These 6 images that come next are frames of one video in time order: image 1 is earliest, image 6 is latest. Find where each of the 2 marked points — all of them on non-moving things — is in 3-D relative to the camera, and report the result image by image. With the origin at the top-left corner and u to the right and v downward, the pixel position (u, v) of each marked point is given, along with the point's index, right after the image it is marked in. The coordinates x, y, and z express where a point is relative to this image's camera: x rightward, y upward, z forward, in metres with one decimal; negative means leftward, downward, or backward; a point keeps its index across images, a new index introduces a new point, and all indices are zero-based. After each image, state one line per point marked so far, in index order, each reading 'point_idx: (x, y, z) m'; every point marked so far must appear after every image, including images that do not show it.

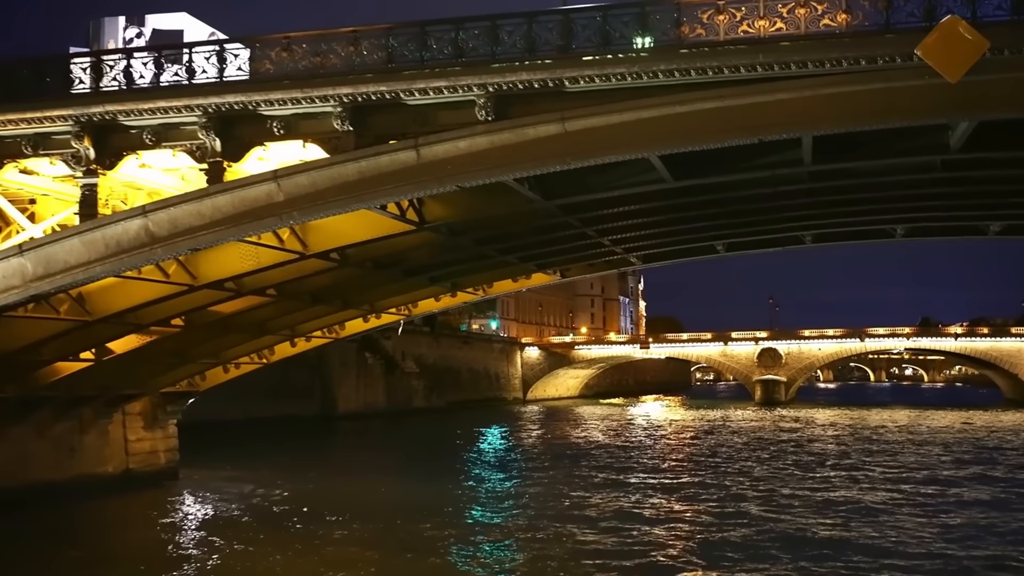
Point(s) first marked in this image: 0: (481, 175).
0: (-0.3, +1.2, +12.3) m
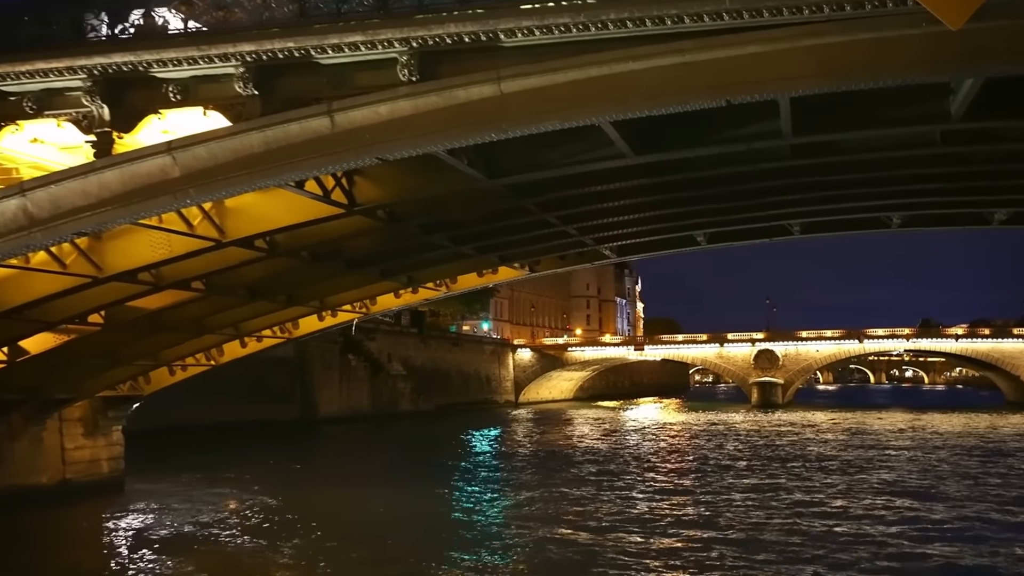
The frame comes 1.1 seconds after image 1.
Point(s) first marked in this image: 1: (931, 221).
0: (-1.0, +1.3, +10.5) m
1: (+7.0, +1.1, +19.2) m
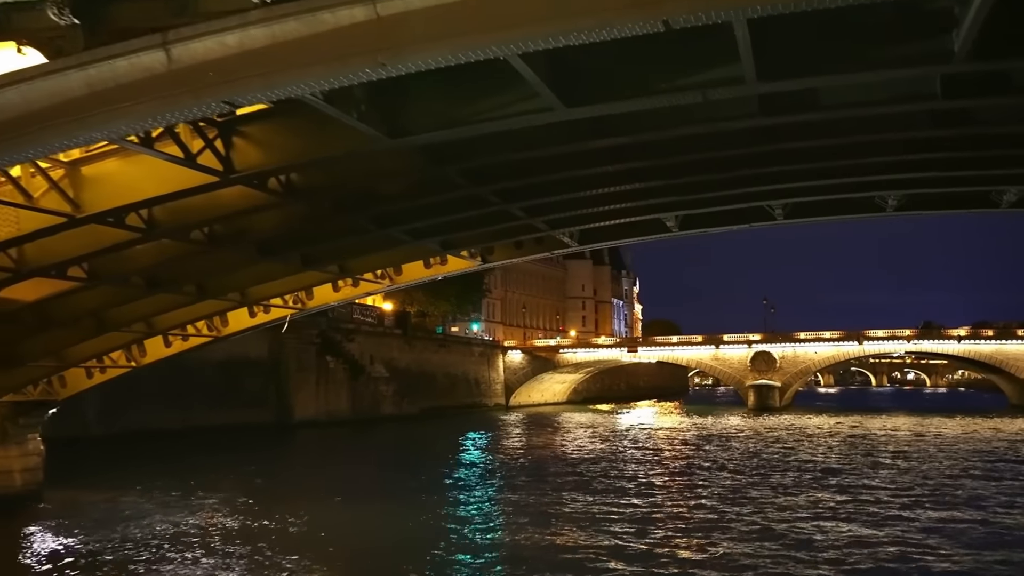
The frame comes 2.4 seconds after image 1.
0: (-1.8, +1.4, +8.3) m
1: (+6.2, +1.2, +17.0) m
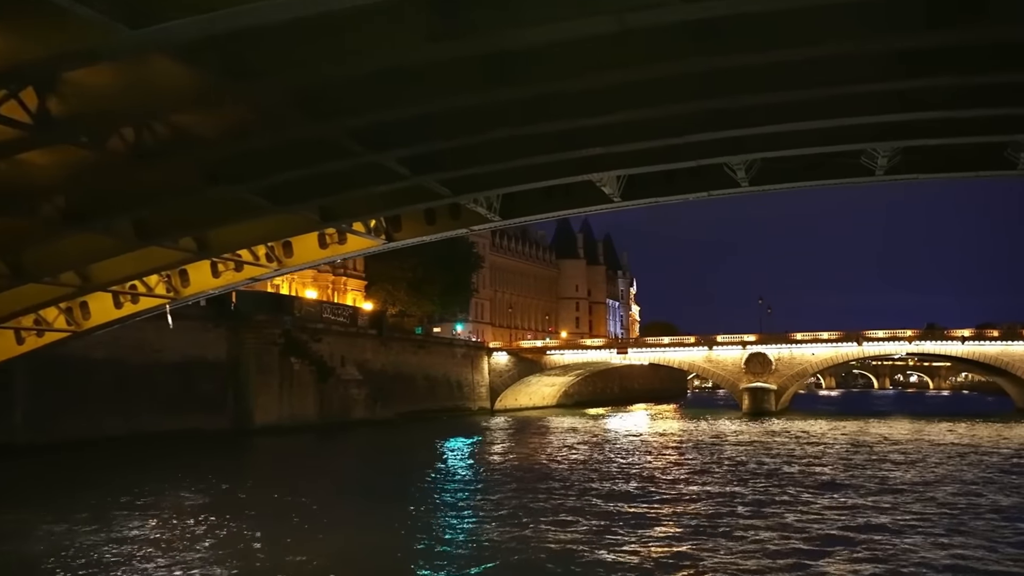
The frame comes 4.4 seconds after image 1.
0: (-3.0, +1.7, +5.0) m
1: (+5.0, +1.4, +13.7) m
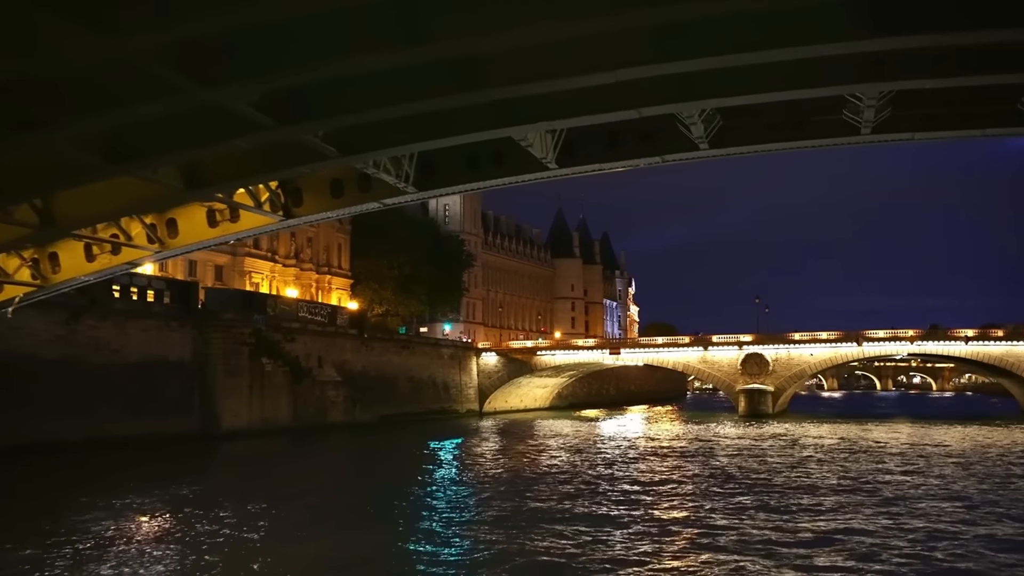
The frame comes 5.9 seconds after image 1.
0: (-3.9, +1.9, +2.6) m
1: (+4.1, +1.6, +11.3) m
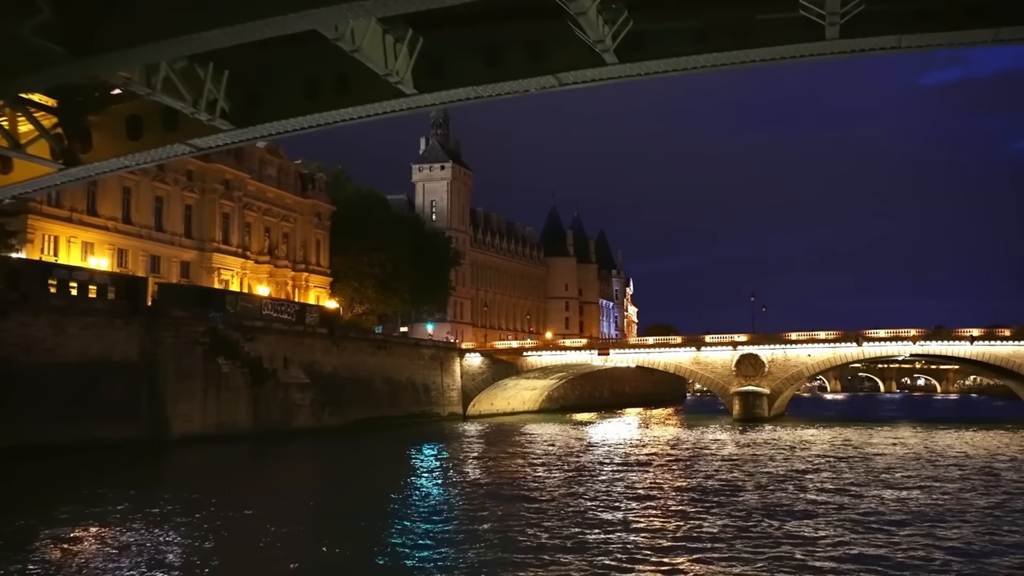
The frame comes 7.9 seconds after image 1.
0: (-5.2, +2.1, -0.6) m
1: (+2.9, +1.9, +8.0) m
